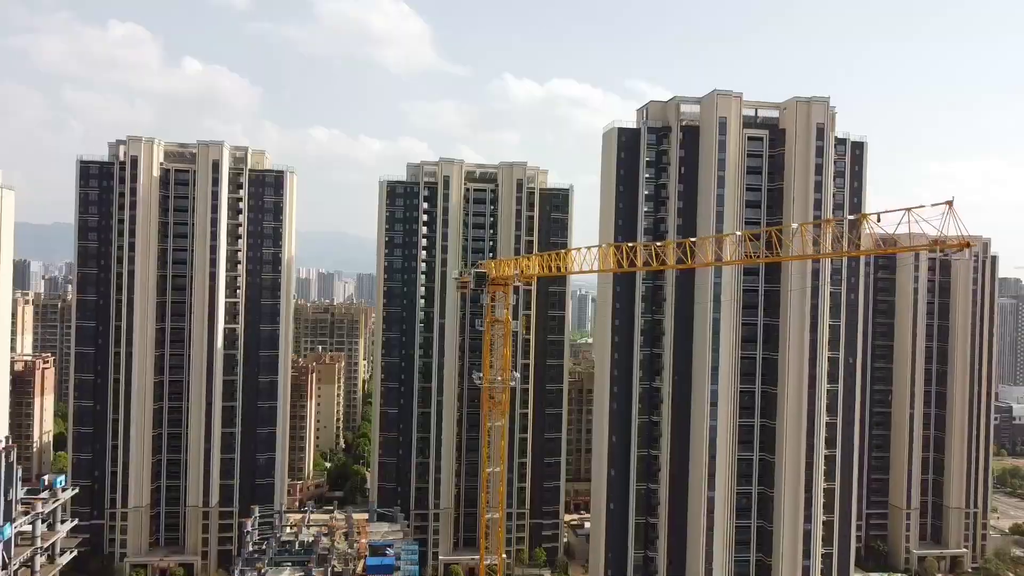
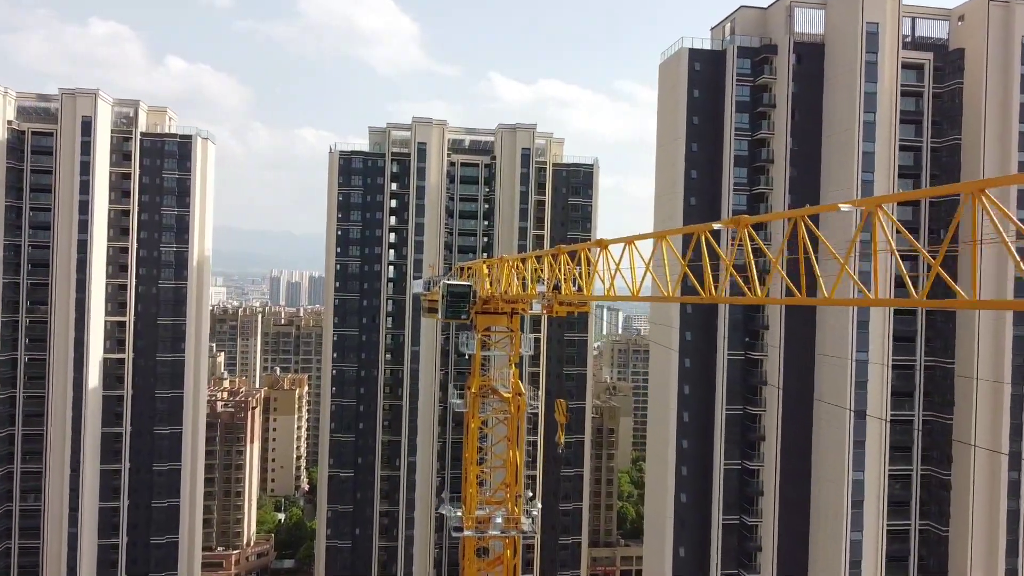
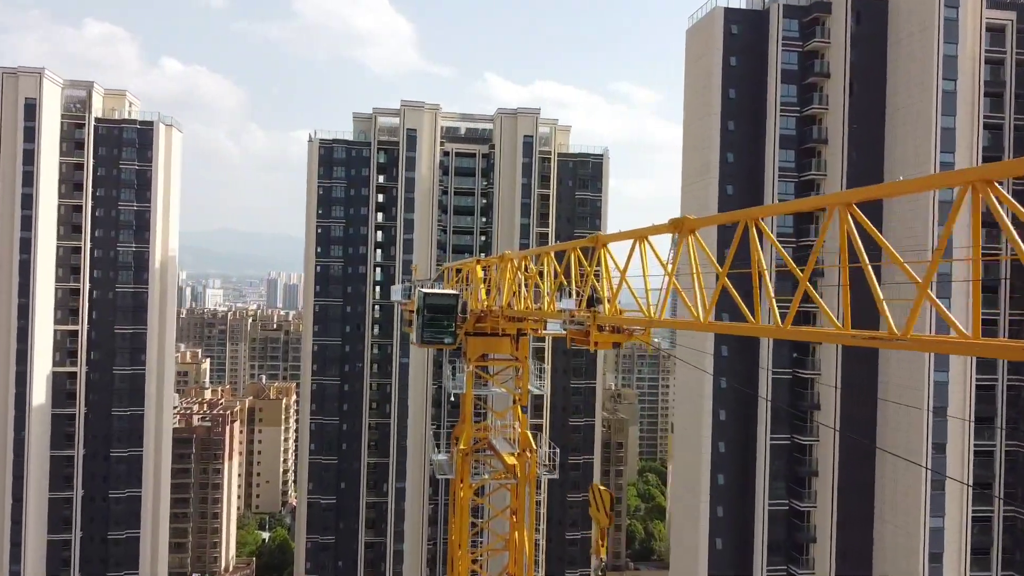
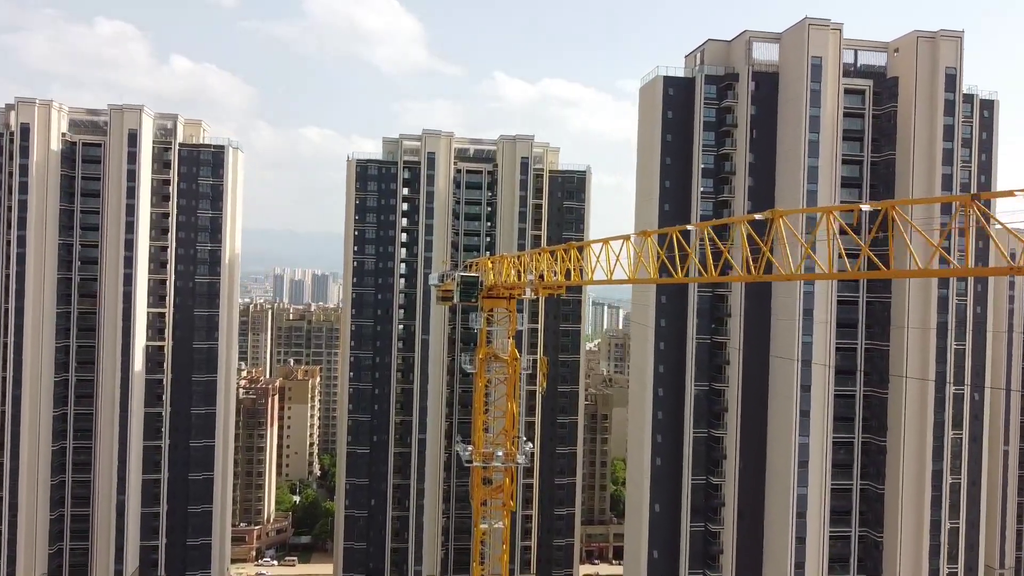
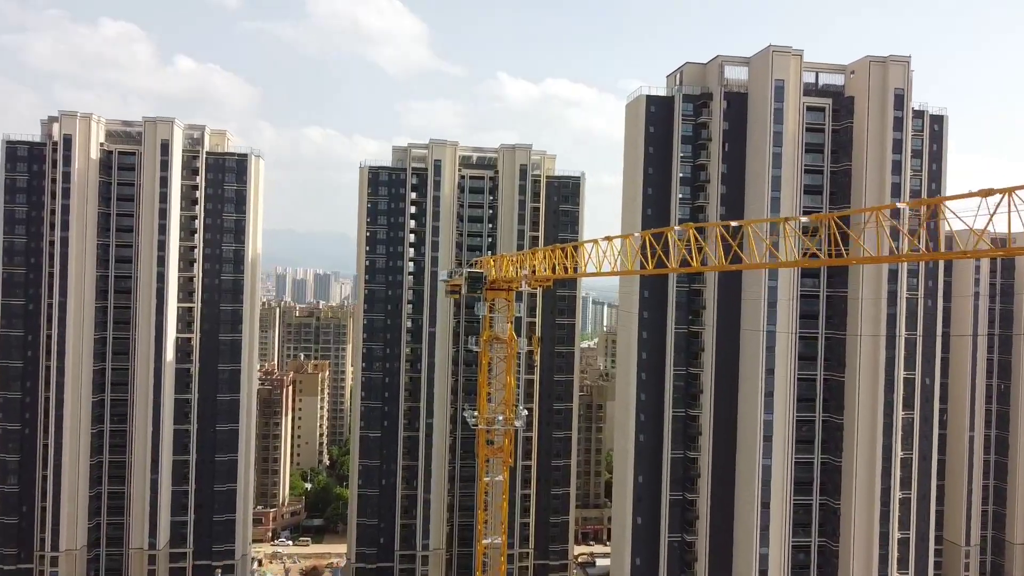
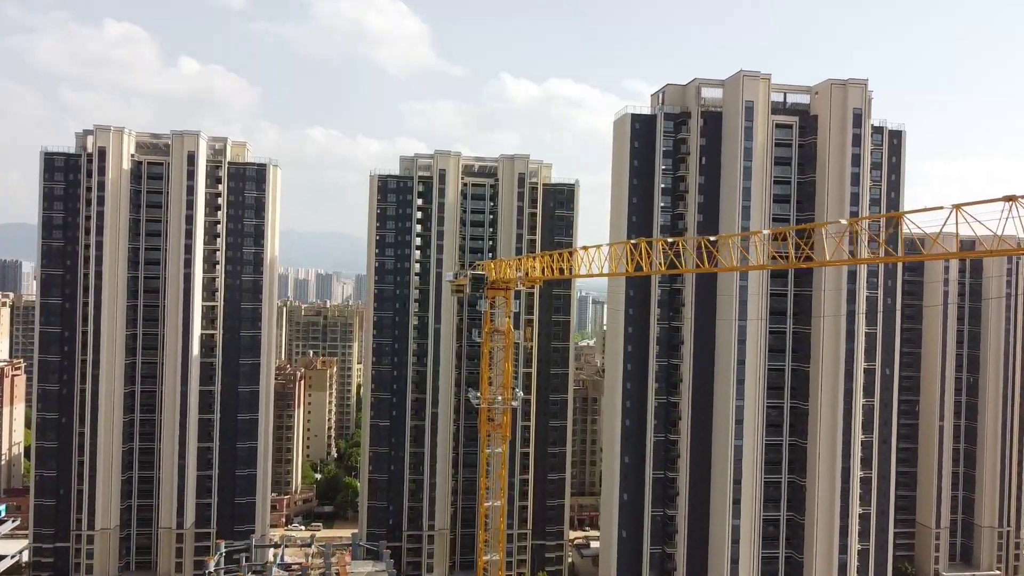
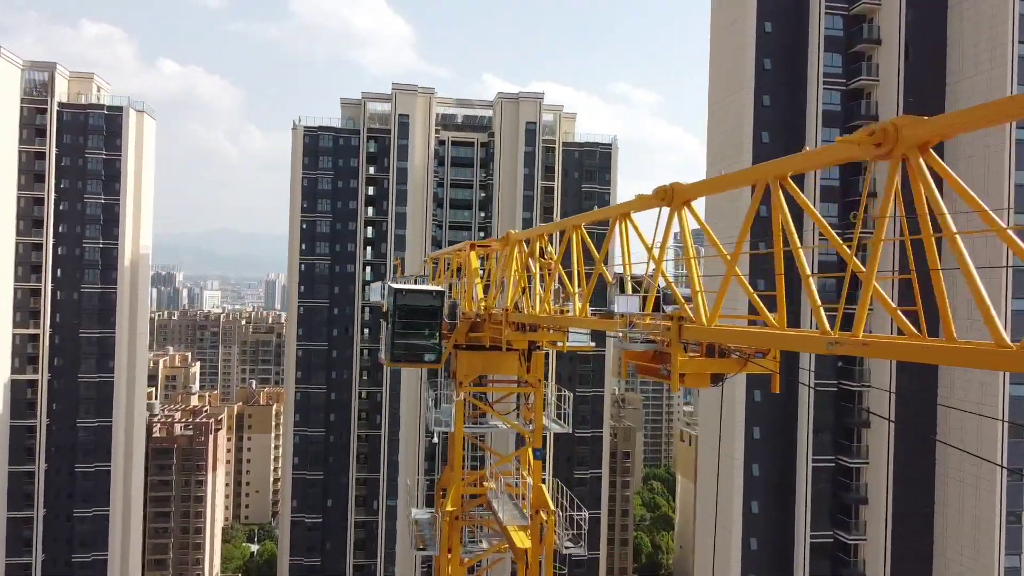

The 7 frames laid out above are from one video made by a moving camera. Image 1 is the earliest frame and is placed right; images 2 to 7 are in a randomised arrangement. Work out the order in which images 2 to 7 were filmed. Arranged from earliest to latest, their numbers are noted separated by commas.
6, 5, 4, 2, 3, 7
